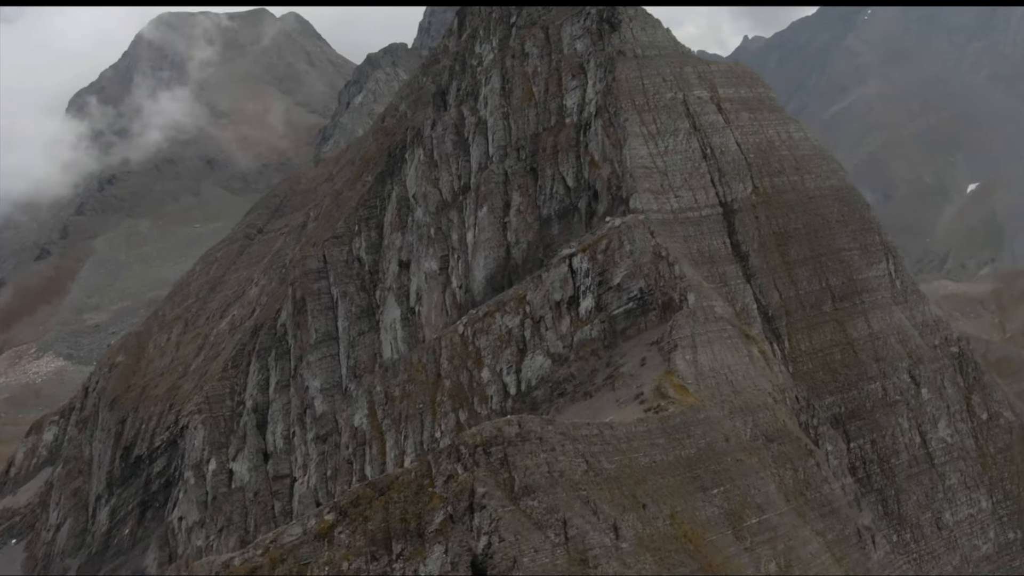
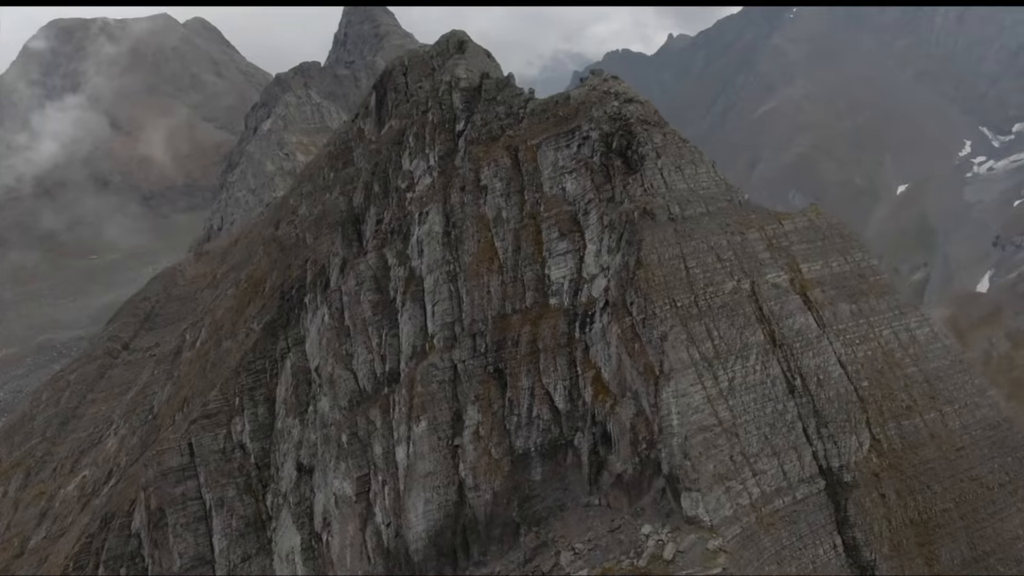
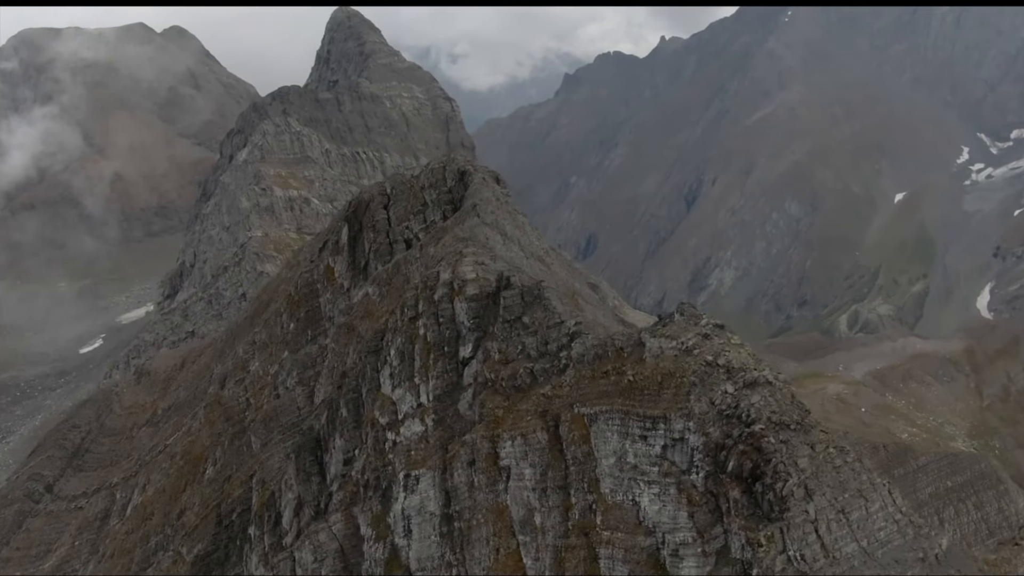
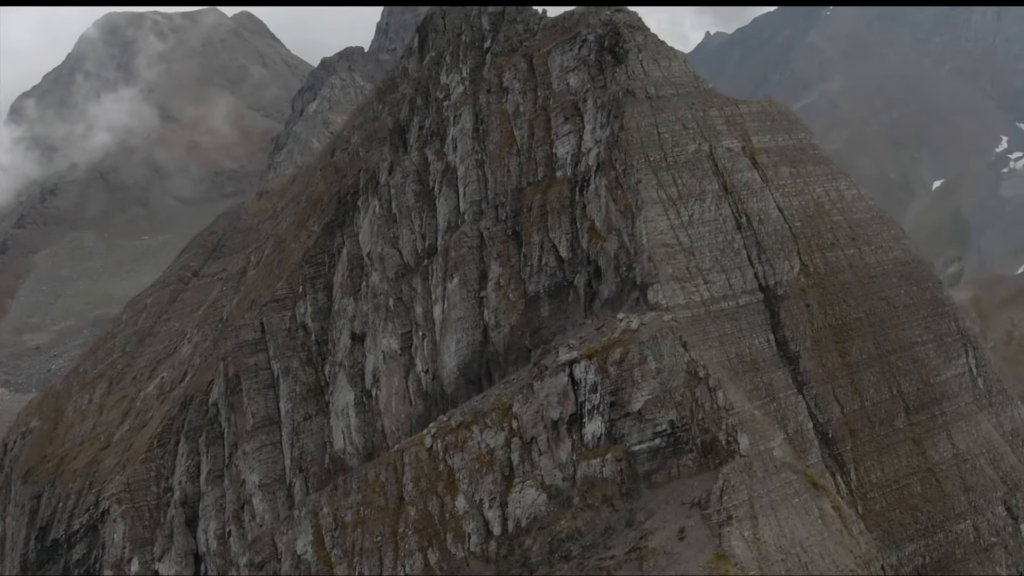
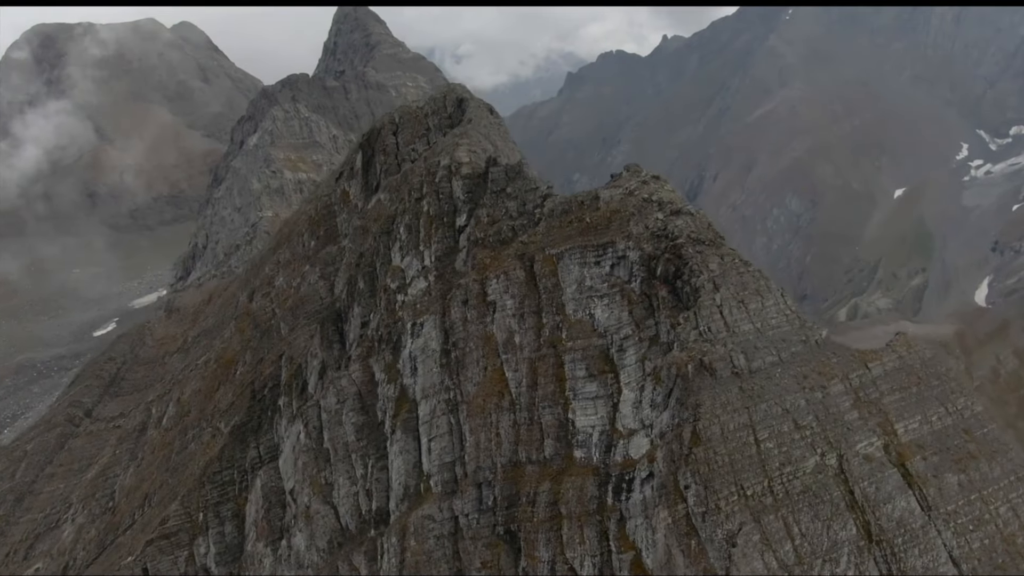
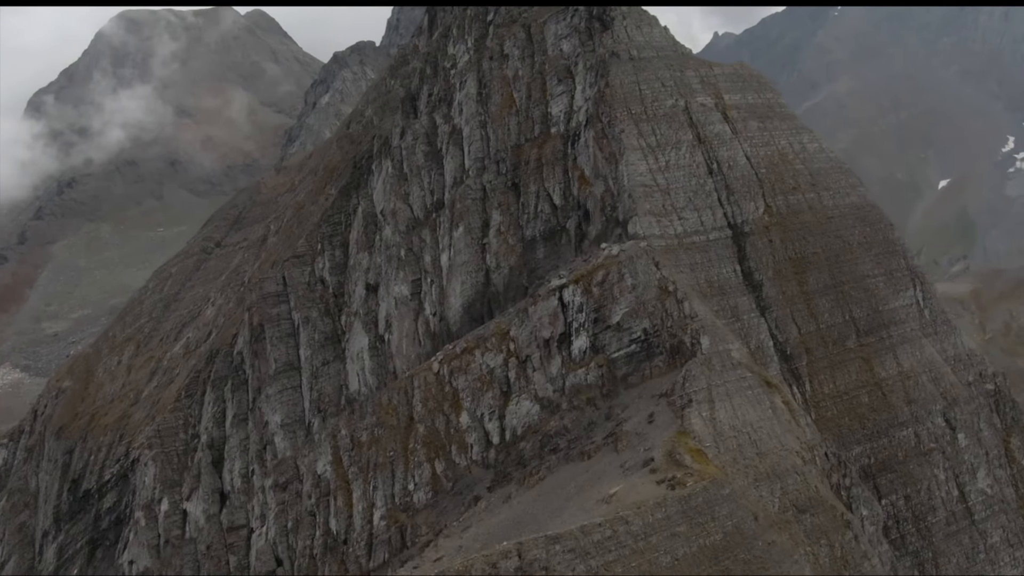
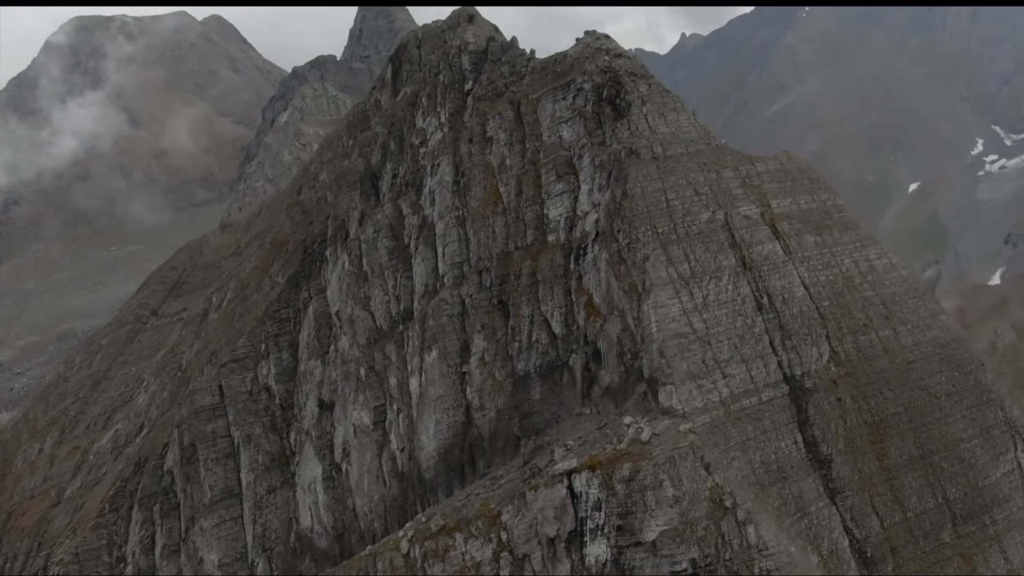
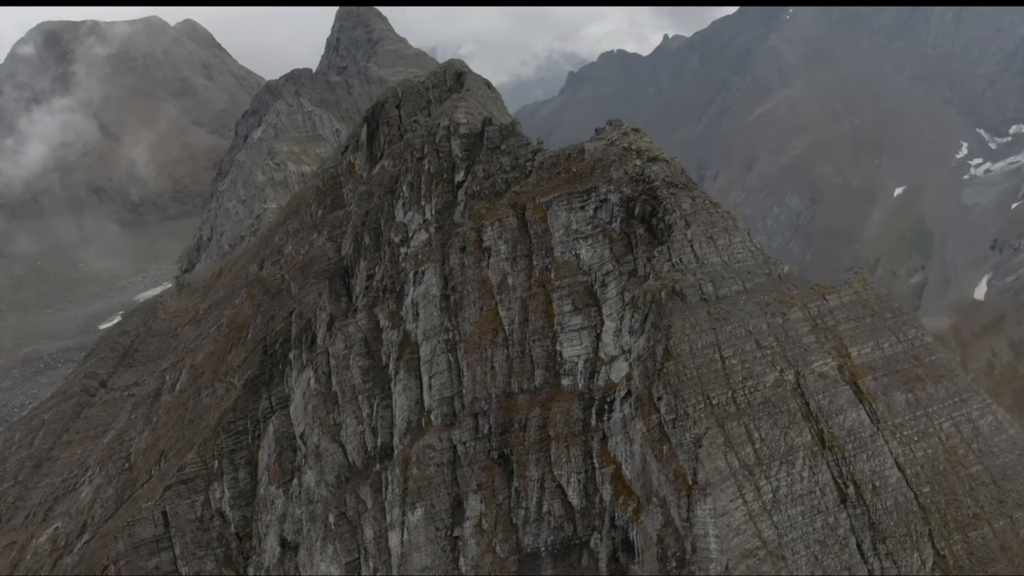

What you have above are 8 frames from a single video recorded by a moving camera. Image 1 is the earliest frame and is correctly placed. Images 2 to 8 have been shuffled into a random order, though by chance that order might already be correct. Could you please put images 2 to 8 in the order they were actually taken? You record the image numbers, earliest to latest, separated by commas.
6, 4, 7, 2, 8, 5, 3
